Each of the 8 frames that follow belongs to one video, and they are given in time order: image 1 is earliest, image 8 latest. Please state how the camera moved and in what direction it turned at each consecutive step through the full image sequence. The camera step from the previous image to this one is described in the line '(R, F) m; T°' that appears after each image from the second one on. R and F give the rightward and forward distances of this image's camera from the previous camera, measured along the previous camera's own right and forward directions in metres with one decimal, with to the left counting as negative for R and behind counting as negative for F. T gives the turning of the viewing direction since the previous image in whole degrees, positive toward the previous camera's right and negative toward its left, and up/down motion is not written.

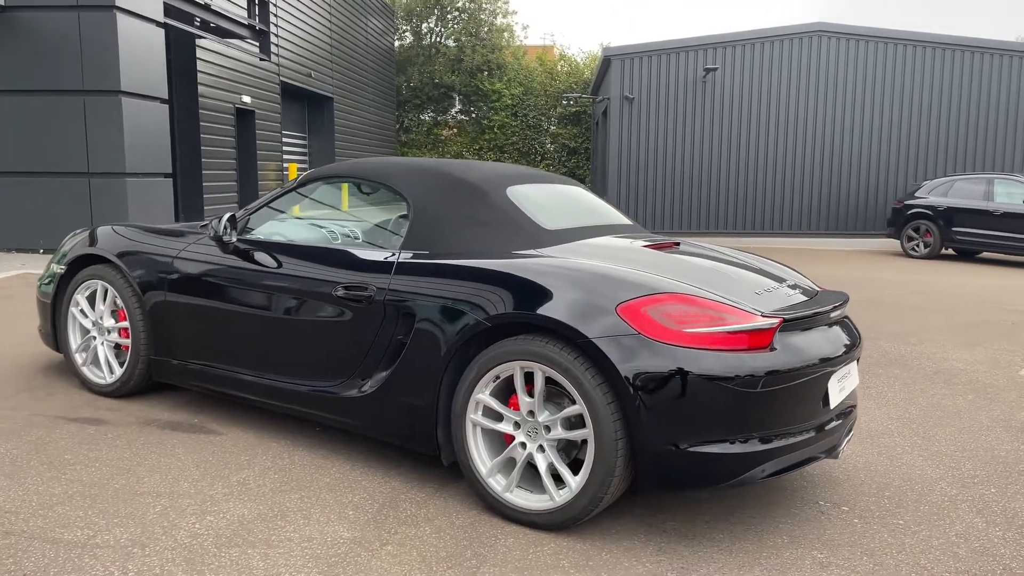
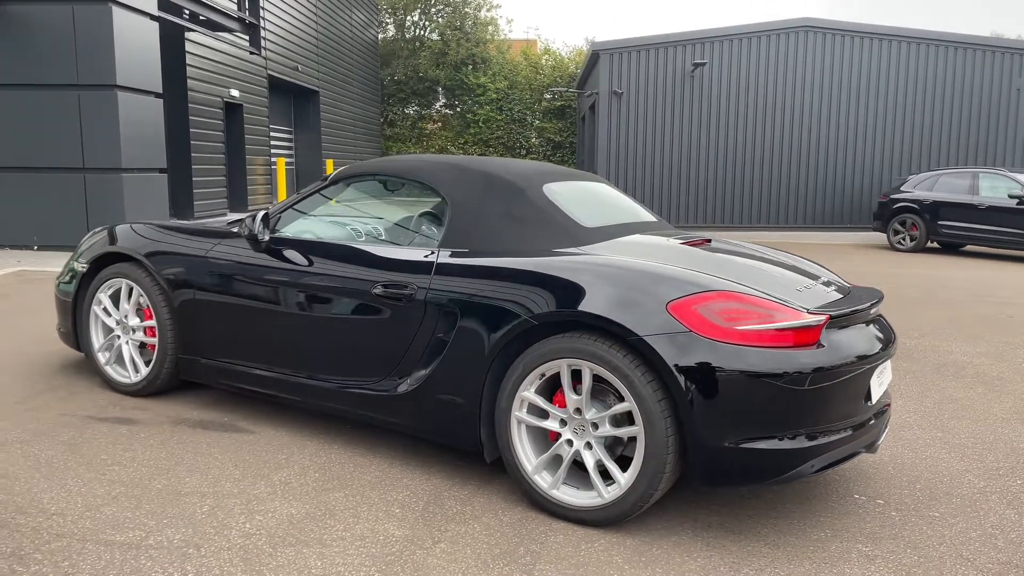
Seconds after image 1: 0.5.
(-0.2, 0.0) m; +1°
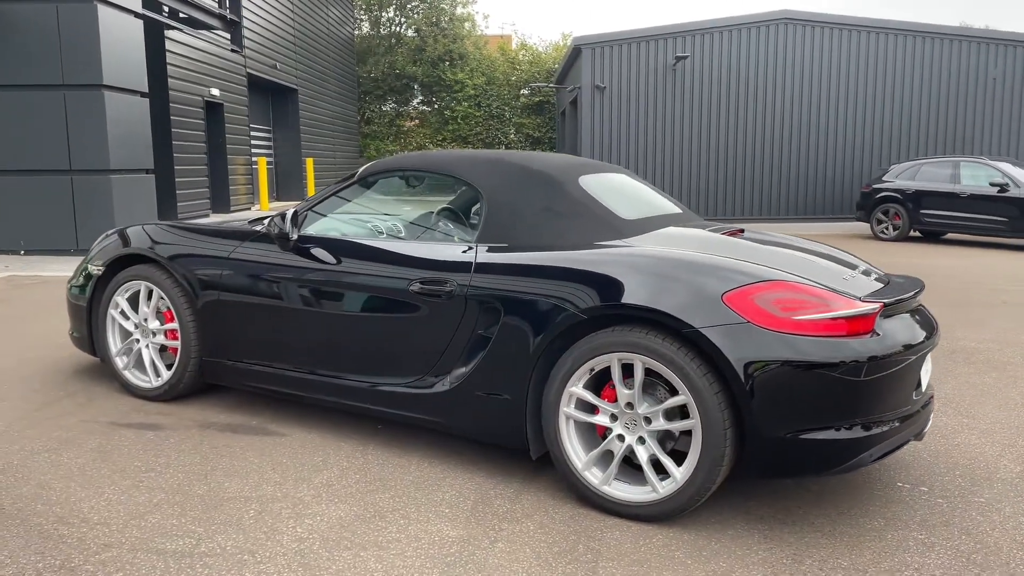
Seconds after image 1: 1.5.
(-0.3, 0.0) m; +2°
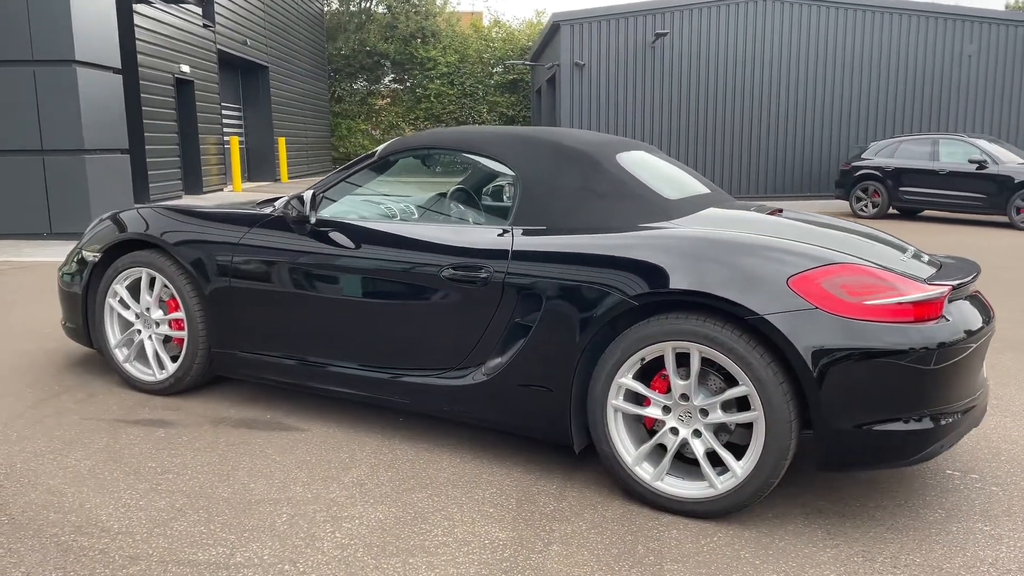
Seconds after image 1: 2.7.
(-0.3, +0.2) m; +2°
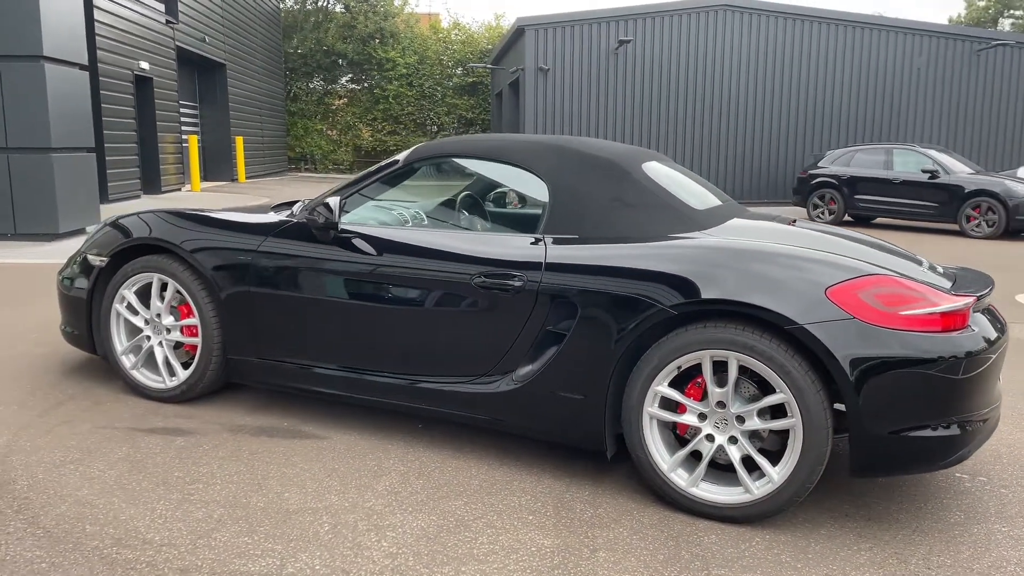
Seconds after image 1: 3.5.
(-0.3, 0.0) m; +3°
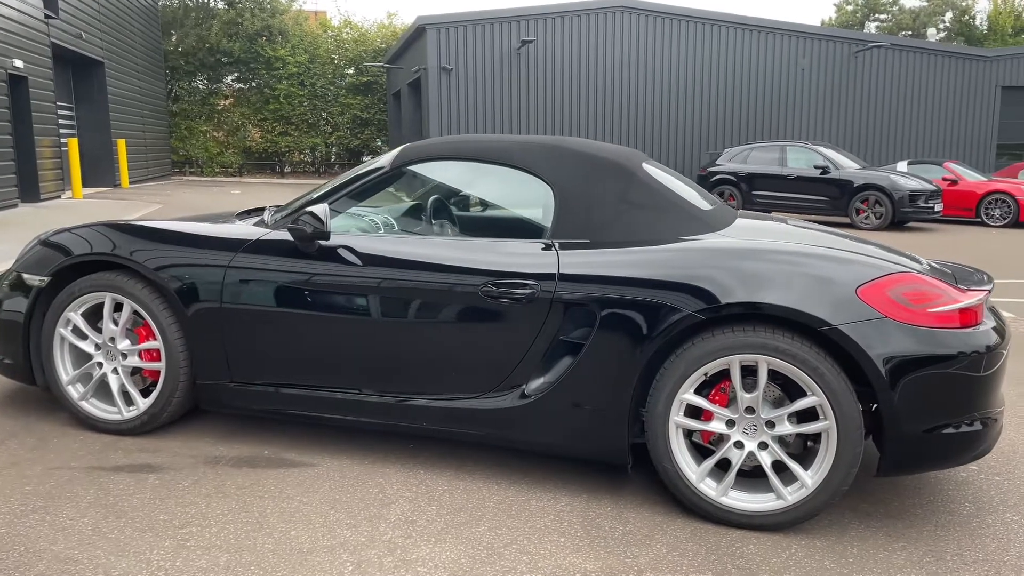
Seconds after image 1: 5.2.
(-0.4, +0.2) m; +7°
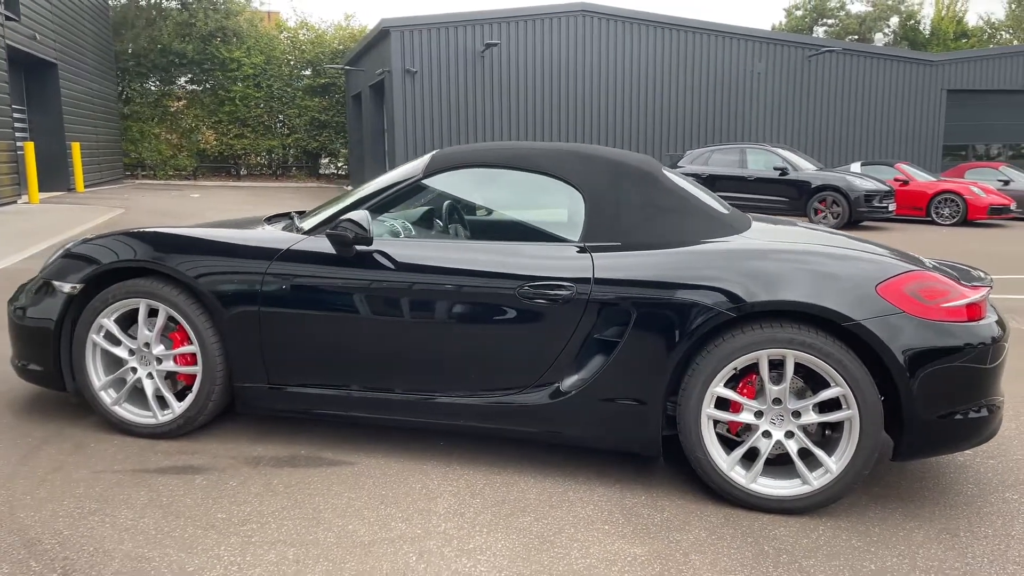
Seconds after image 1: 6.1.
(-0.3, -0.1) m; +3°
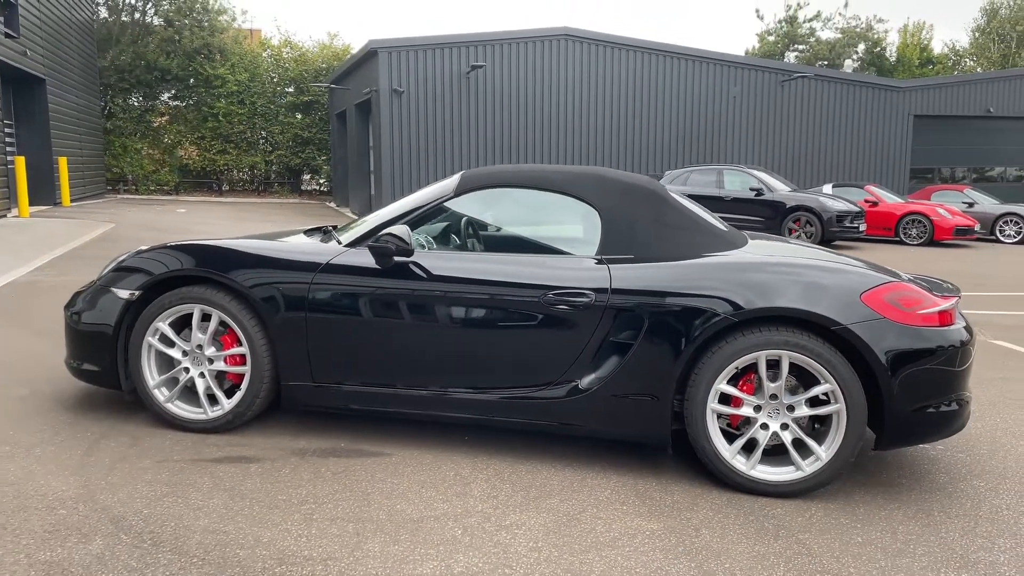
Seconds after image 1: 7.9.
(-0.2, -0.4) m; +2°
